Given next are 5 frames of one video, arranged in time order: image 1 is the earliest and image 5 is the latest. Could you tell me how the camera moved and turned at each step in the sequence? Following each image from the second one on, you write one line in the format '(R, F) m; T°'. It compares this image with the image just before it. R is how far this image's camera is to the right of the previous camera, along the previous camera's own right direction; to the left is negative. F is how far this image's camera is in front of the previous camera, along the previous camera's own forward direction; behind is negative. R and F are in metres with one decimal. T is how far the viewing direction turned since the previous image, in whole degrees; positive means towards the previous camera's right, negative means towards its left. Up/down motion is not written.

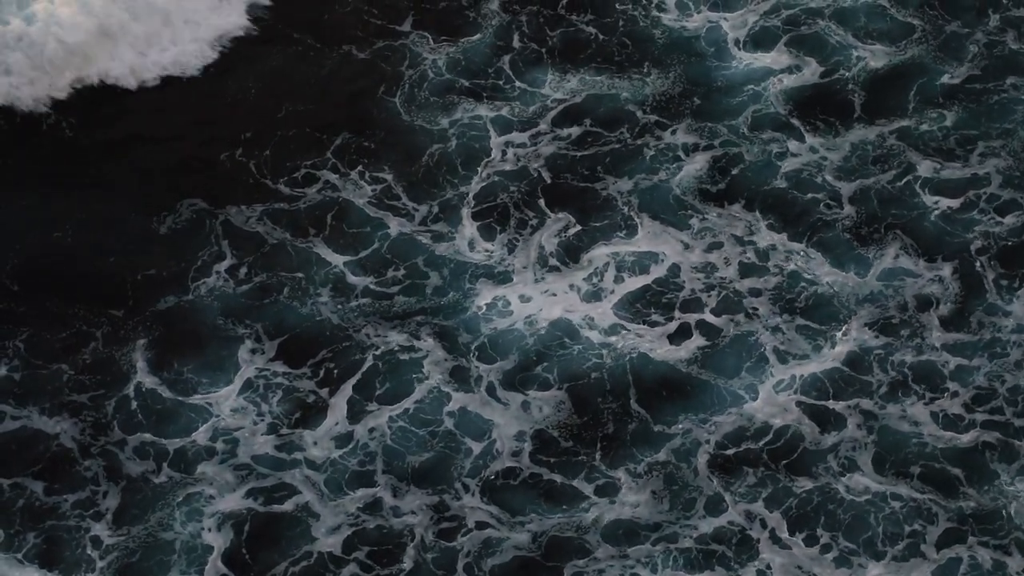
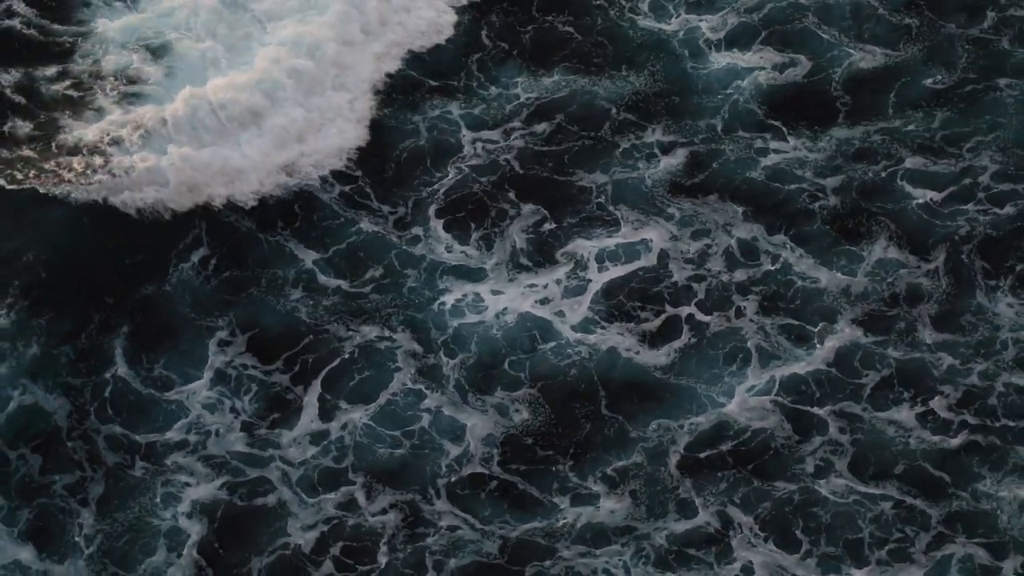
(+2.3, +0.7) m; -1°
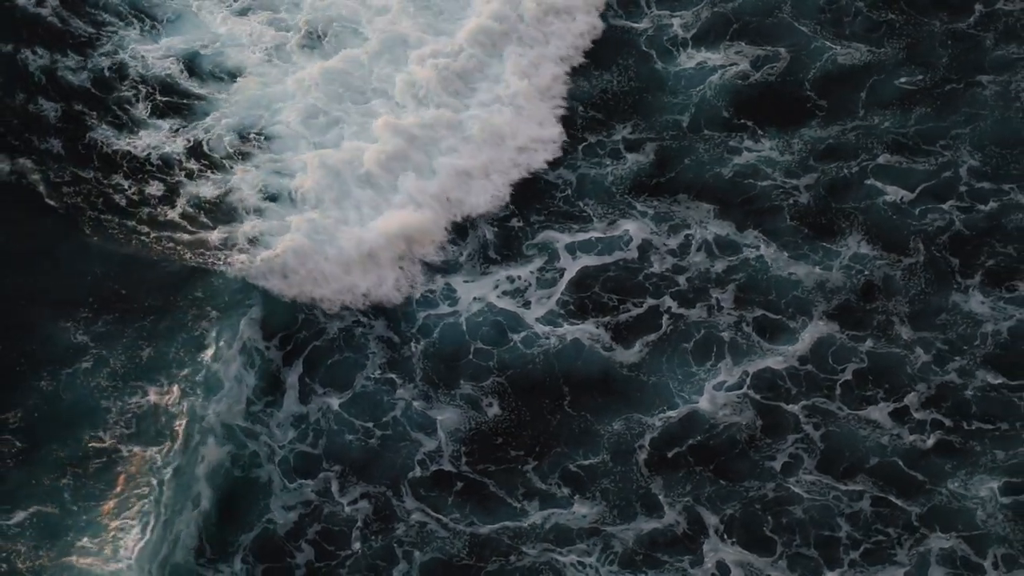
(+3.0, -0.1) m; -1°
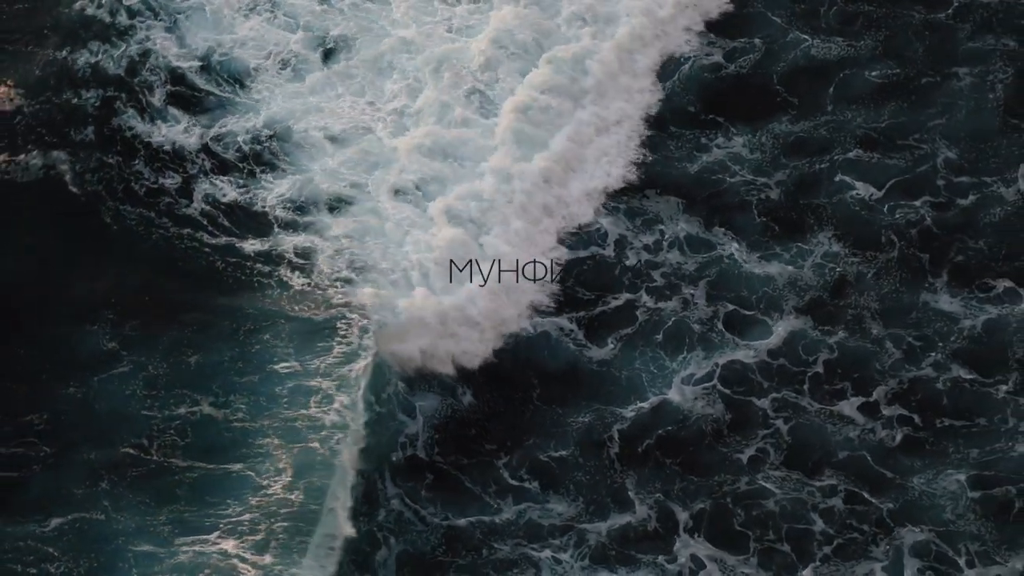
(+2.7, -0.2) m; -1°
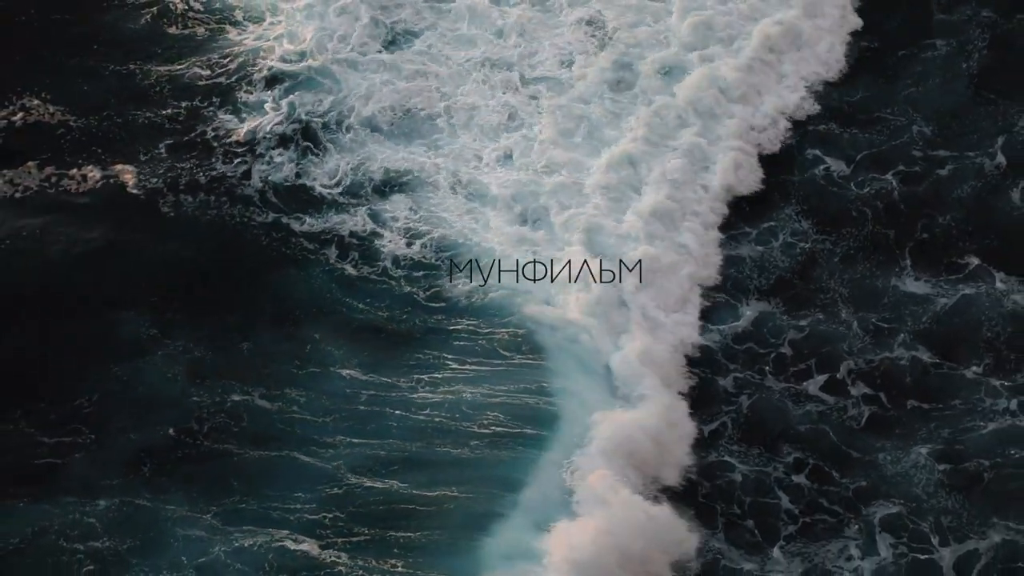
(+5.3, -0.8) m; -4°
